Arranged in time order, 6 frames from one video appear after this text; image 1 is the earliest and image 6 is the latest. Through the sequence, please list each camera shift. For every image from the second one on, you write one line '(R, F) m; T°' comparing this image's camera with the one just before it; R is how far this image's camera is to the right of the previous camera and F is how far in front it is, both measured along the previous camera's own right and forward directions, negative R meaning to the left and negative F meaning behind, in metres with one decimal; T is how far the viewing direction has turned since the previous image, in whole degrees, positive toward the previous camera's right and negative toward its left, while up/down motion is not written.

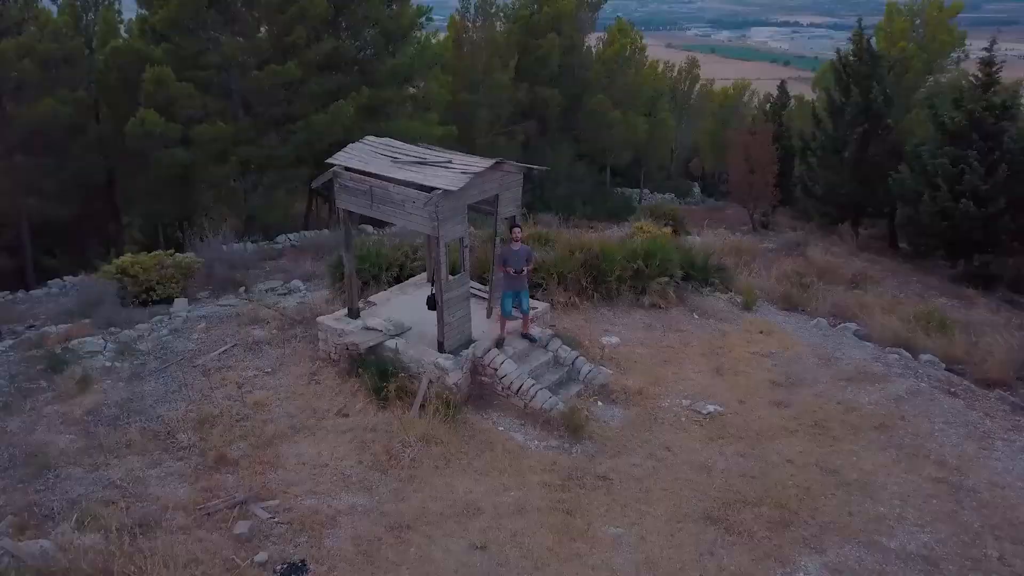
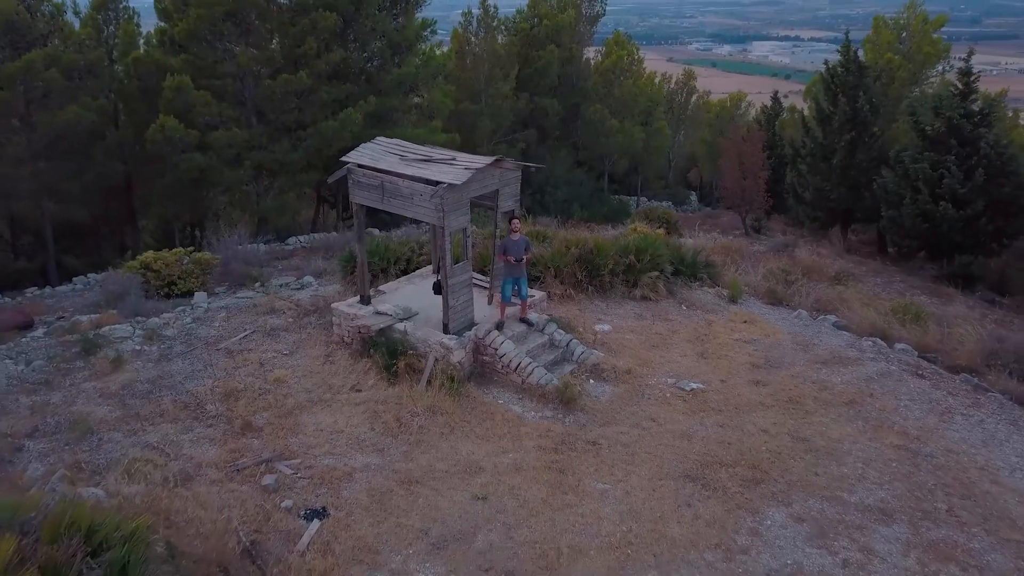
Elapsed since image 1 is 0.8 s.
(0.0, -0.6) m; 0°
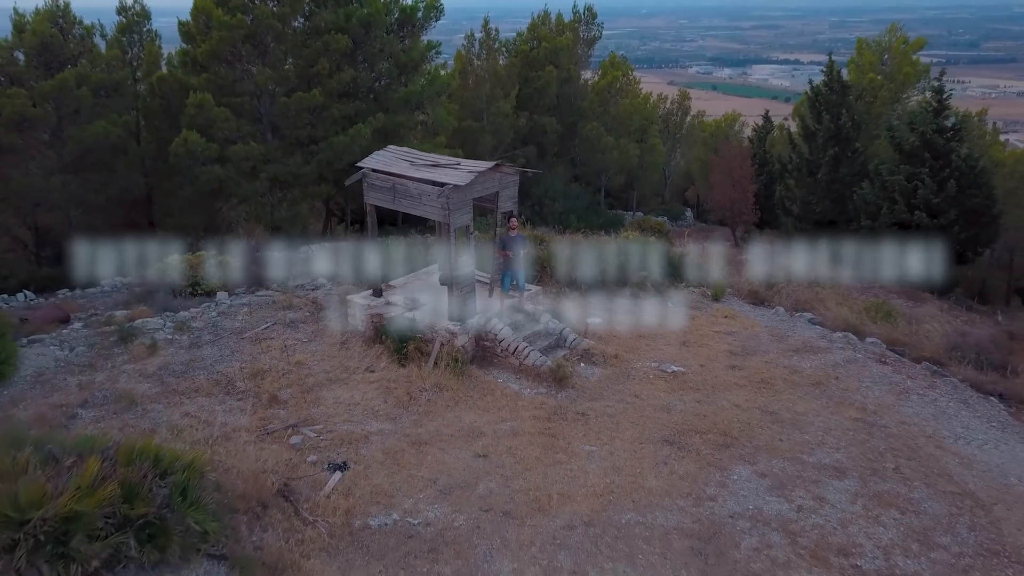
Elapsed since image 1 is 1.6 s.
(0.0, -0.7) m; 0°
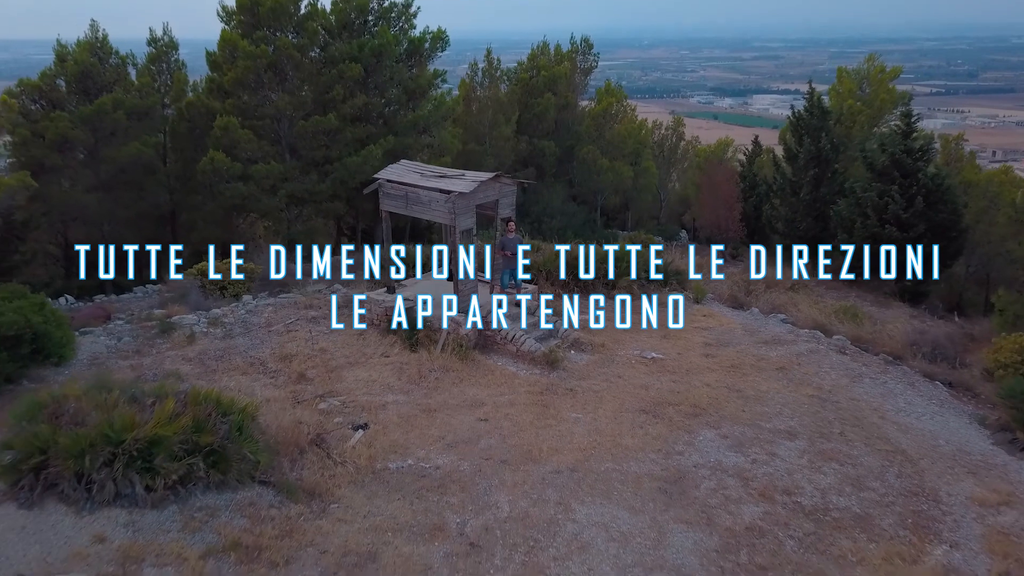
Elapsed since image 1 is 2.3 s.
(0.0, -1.0) m; 0°
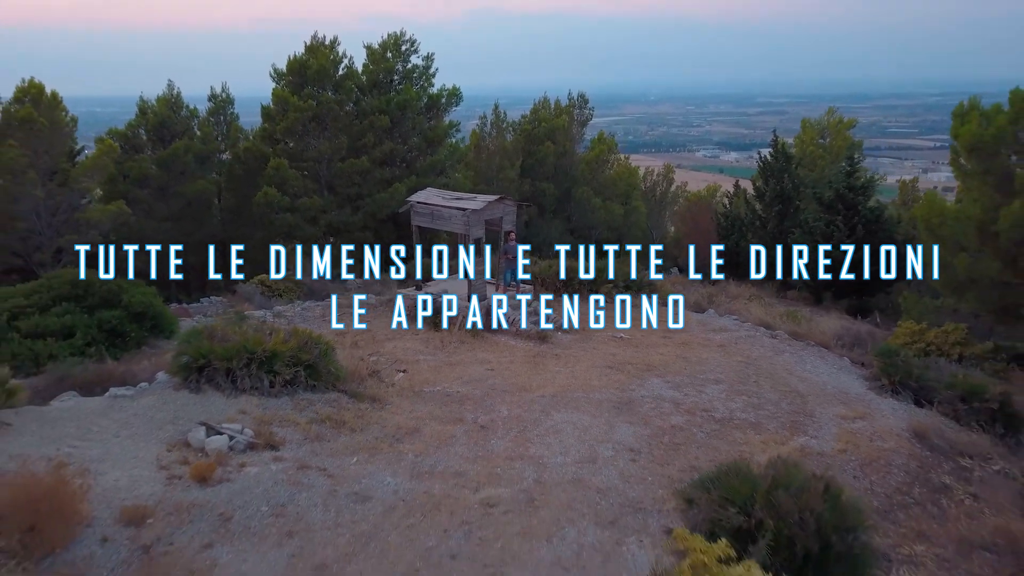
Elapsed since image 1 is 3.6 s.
(+0.1, -2.5) m; -1°
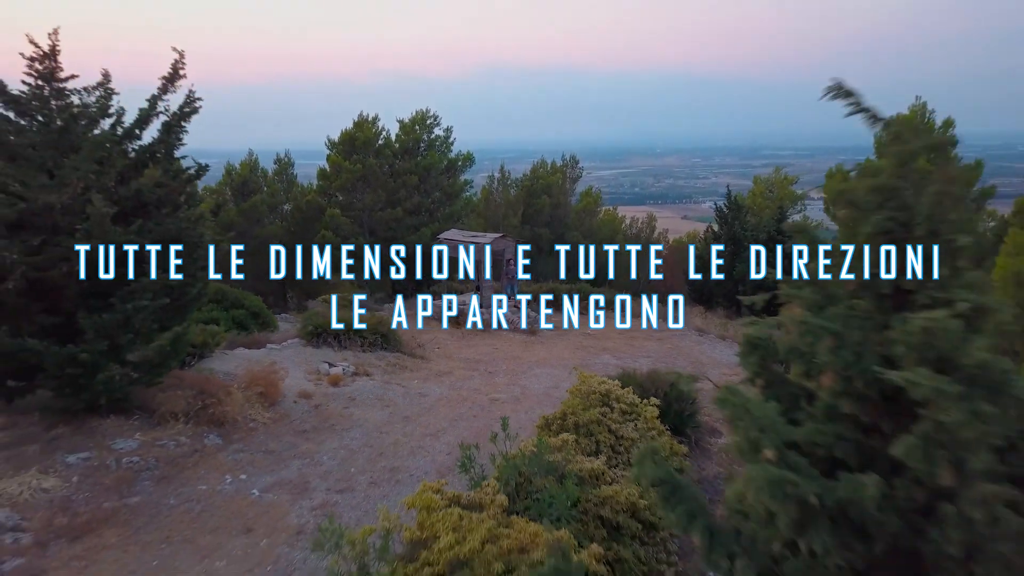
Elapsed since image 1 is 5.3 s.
(+0.2, -4.6) m; -1°
